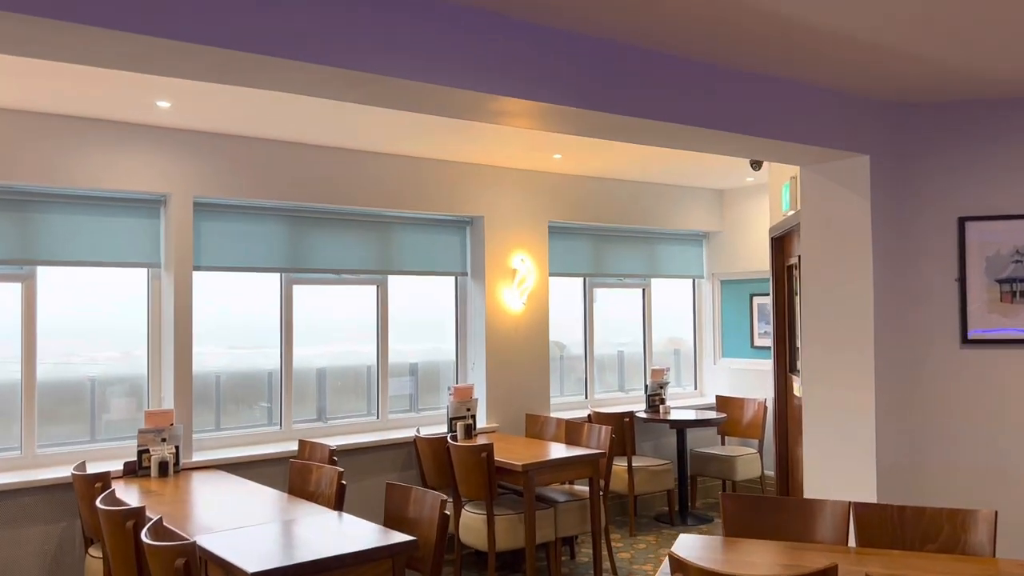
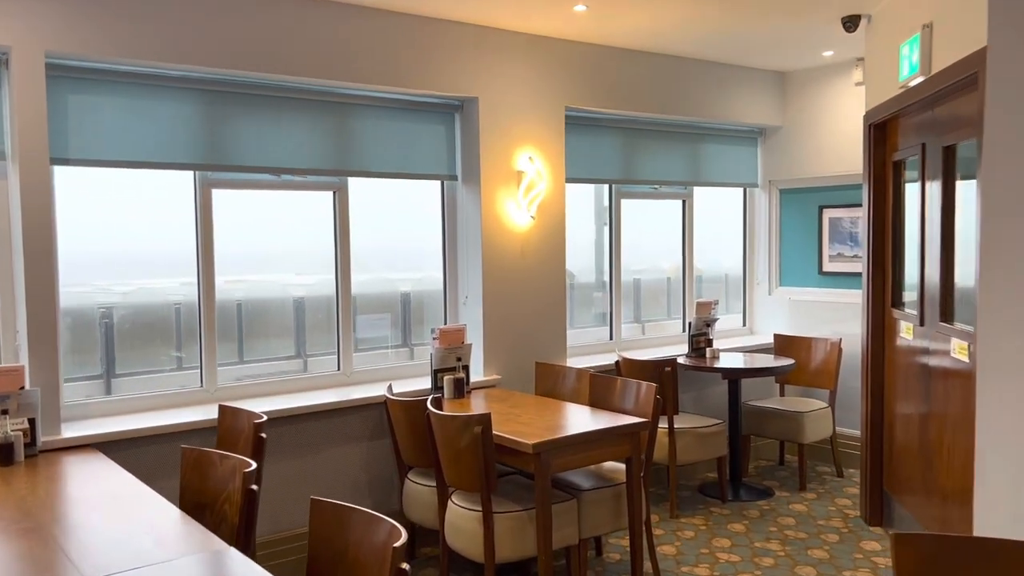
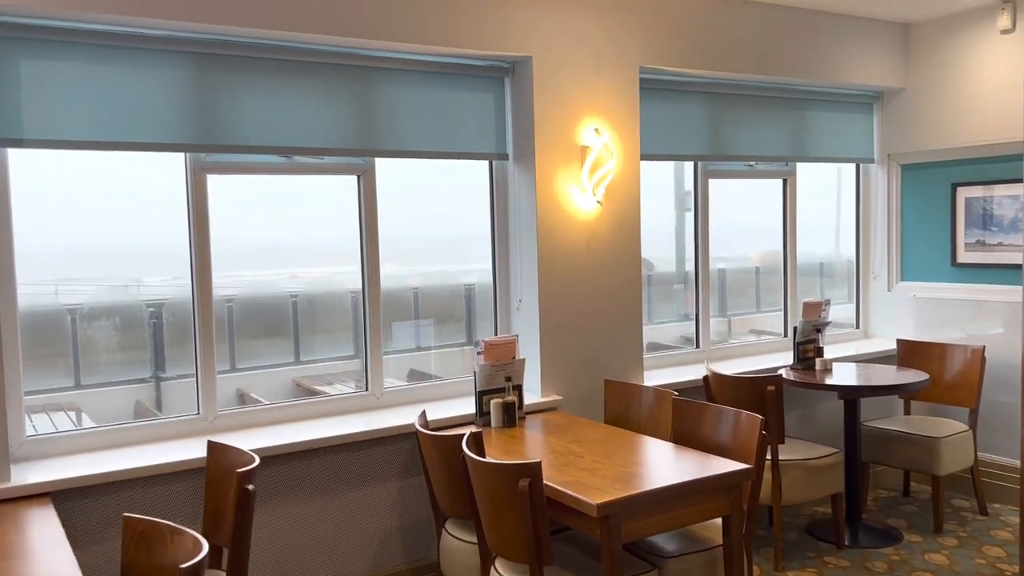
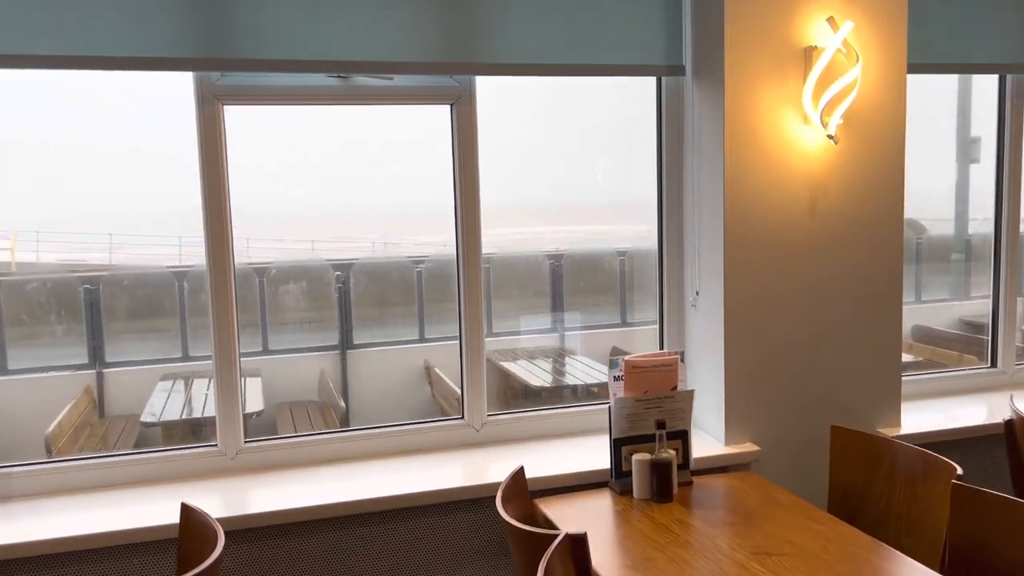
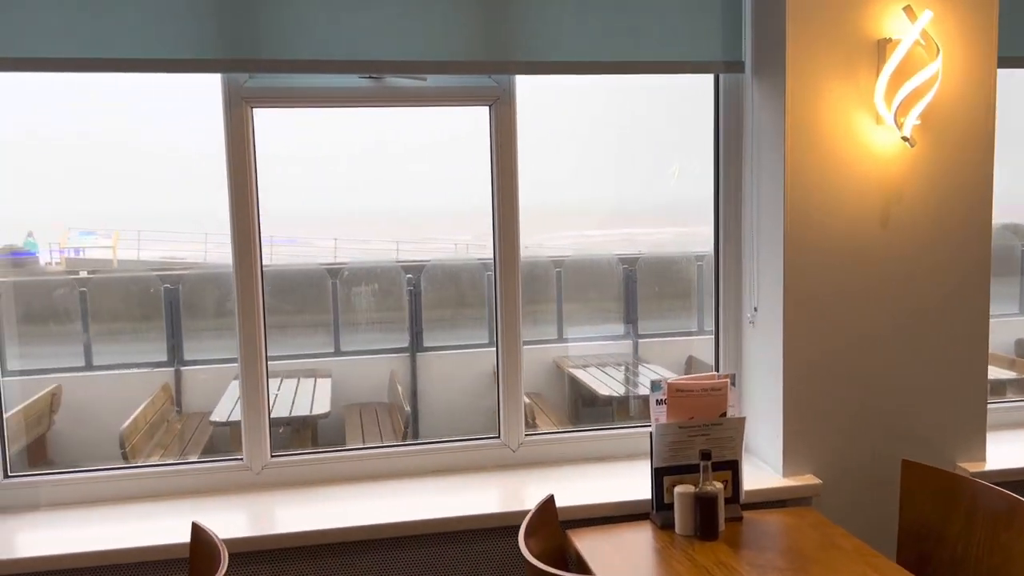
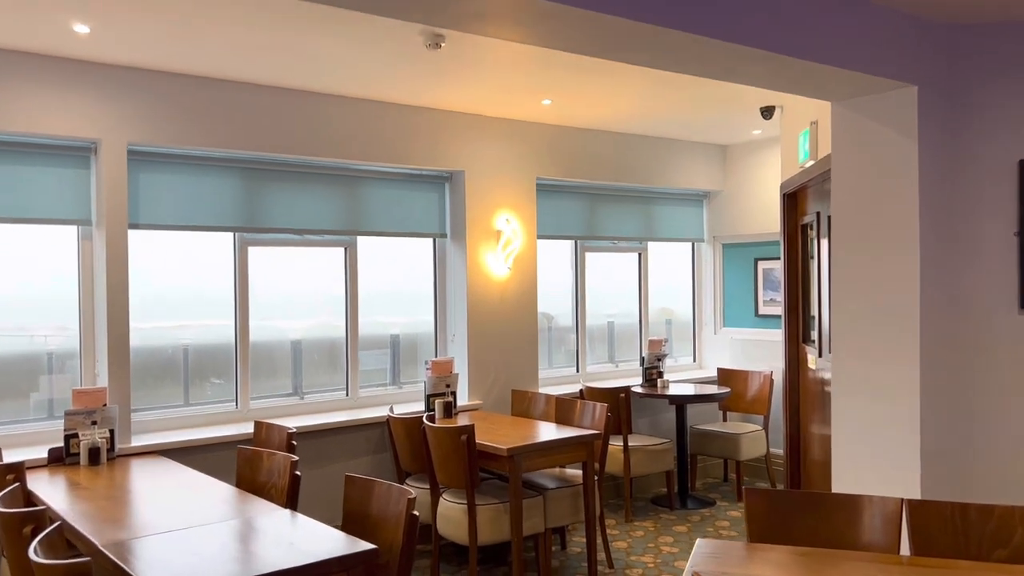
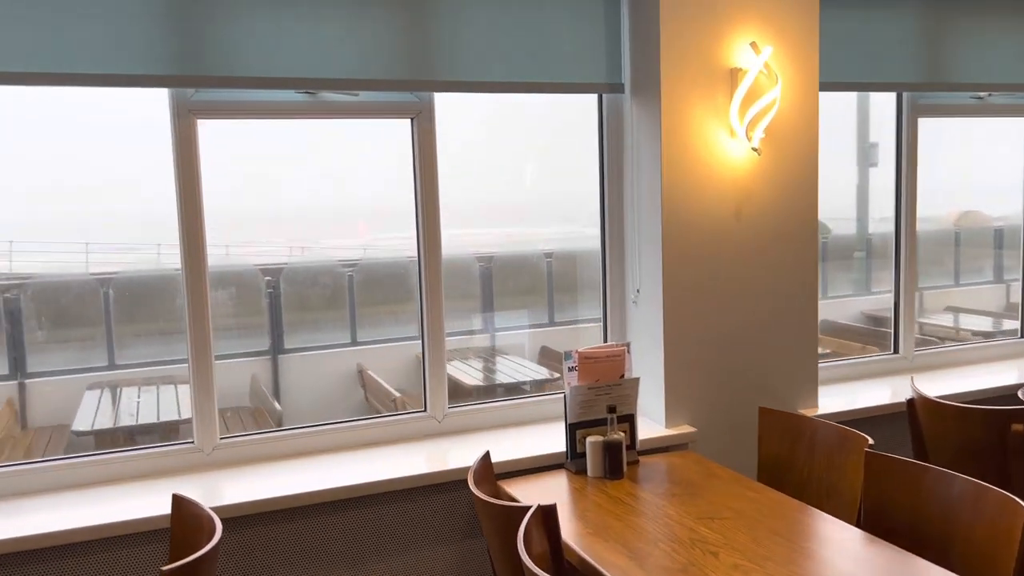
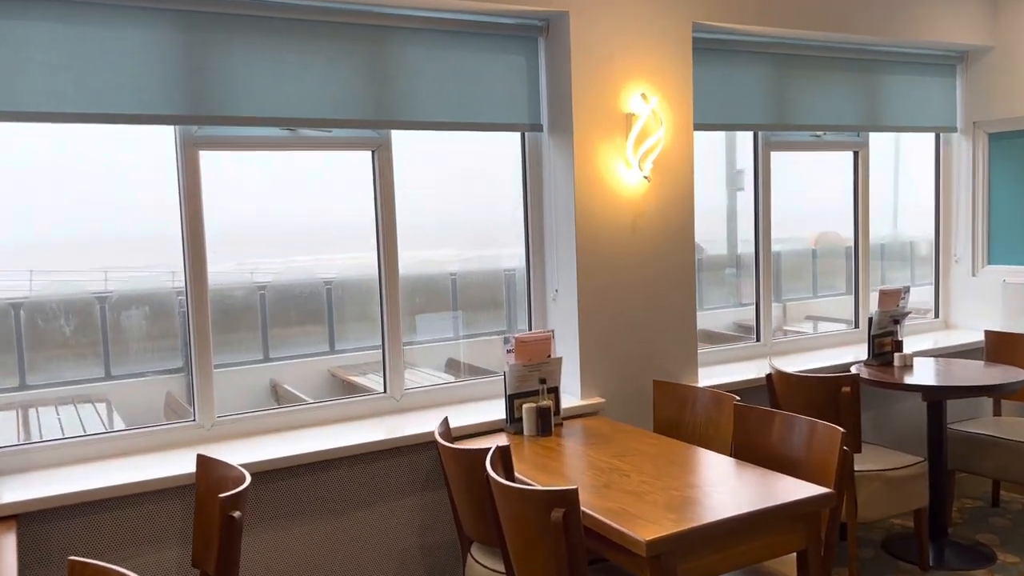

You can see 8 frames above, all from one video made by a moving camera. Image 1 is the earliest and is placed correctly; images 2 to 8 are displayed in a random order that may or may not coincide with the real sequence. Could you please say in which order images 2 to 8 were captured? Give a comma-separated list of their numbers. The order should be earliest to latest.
6, 2, 3, 8, 7, 4, 5
